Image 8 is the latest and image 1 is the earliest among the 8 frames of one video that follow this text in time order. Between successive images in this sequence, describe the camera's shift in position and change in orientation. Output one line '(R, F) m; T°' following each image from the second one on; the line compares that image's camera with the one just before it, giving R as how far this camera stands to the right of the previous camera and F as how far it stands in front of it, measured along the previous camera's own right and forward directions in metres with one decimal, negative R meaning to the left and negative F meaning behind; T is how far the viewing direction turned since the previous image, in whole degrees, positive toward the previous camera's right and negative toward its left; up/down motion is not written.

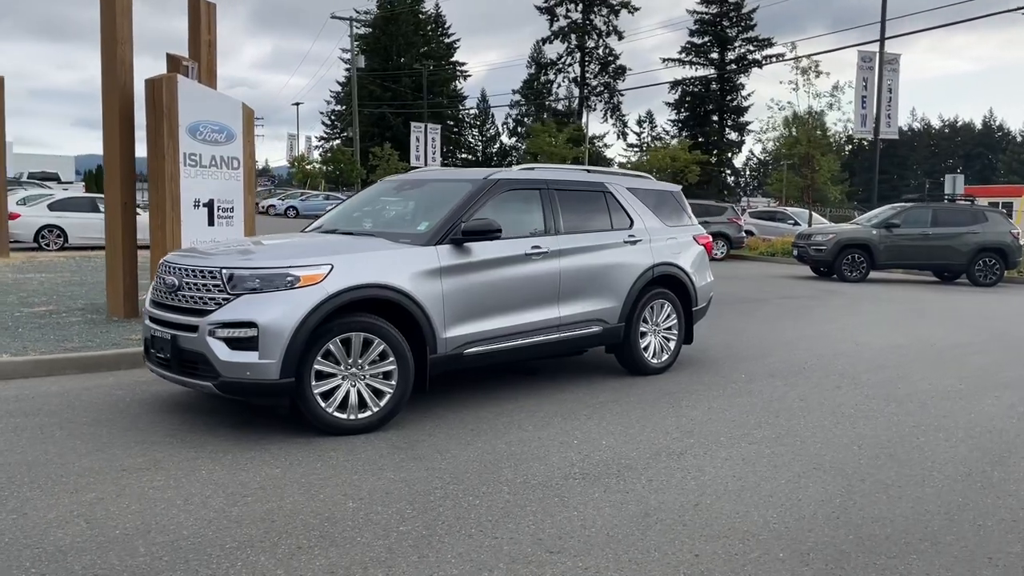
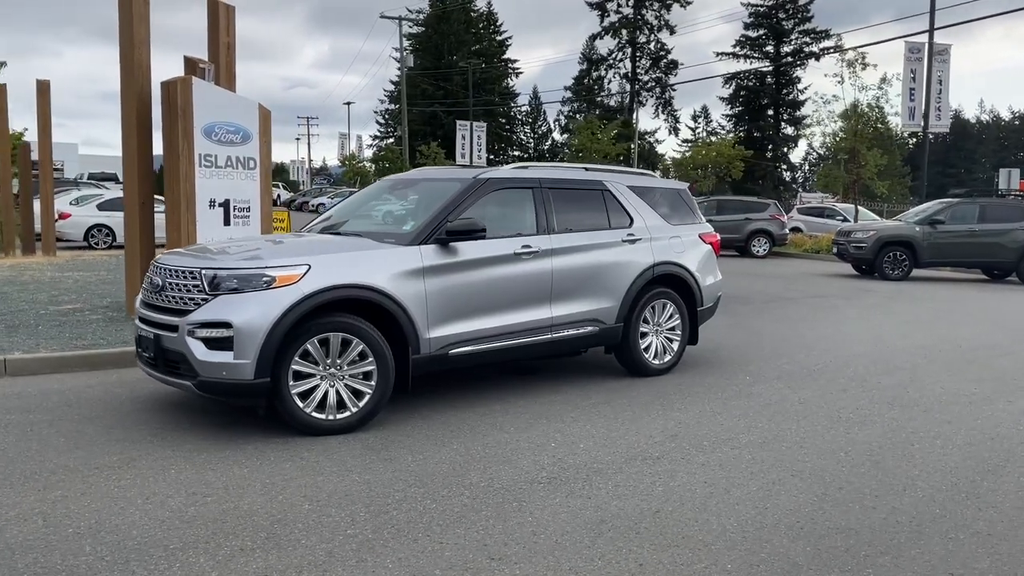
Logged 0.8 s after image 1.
(+0.5, +0.1) m; -4°
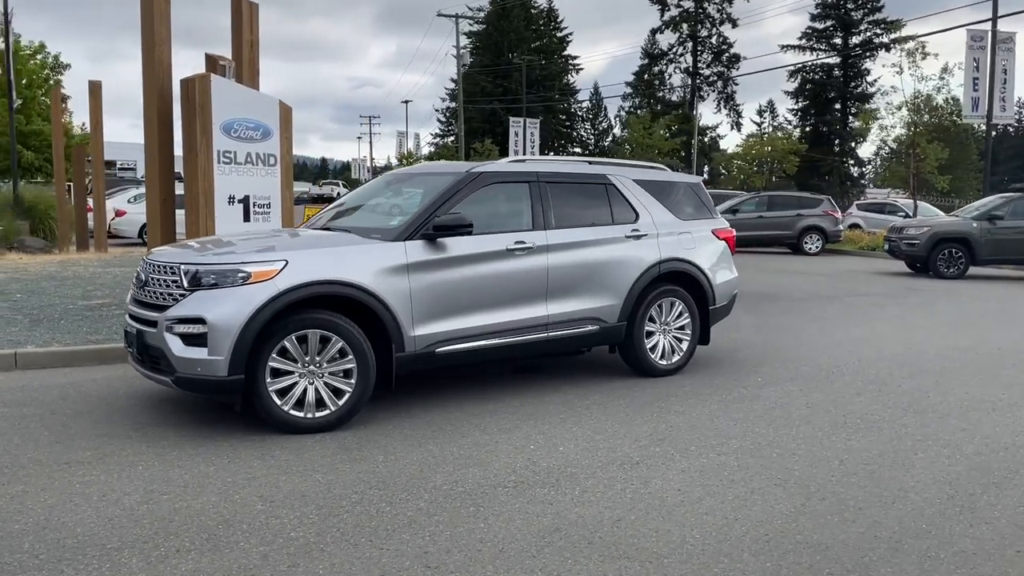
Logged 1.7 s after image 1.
(+0.5, +0.2) m; -4°
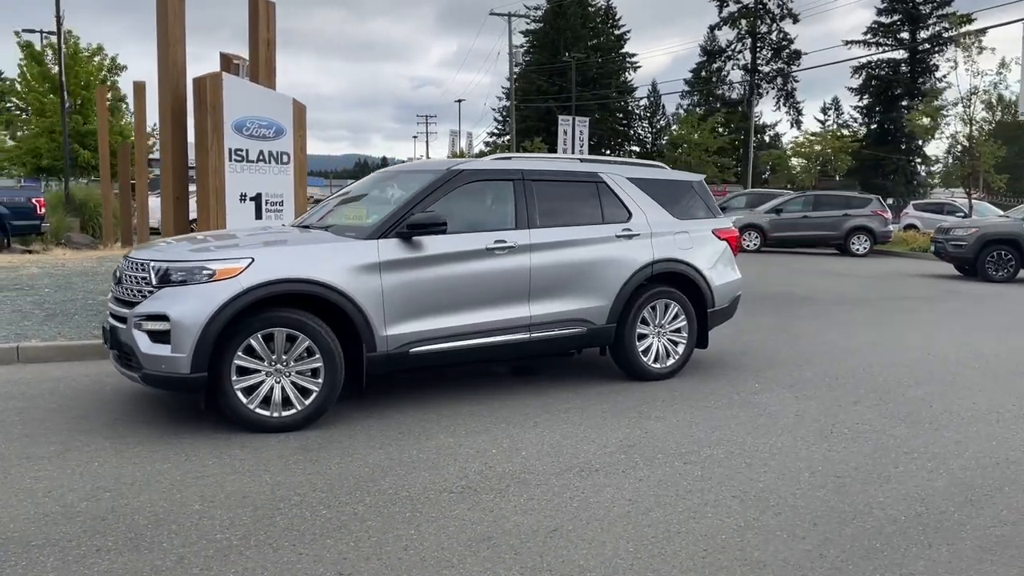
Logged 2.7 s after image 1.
(+0.6, +0.2) m; -4°
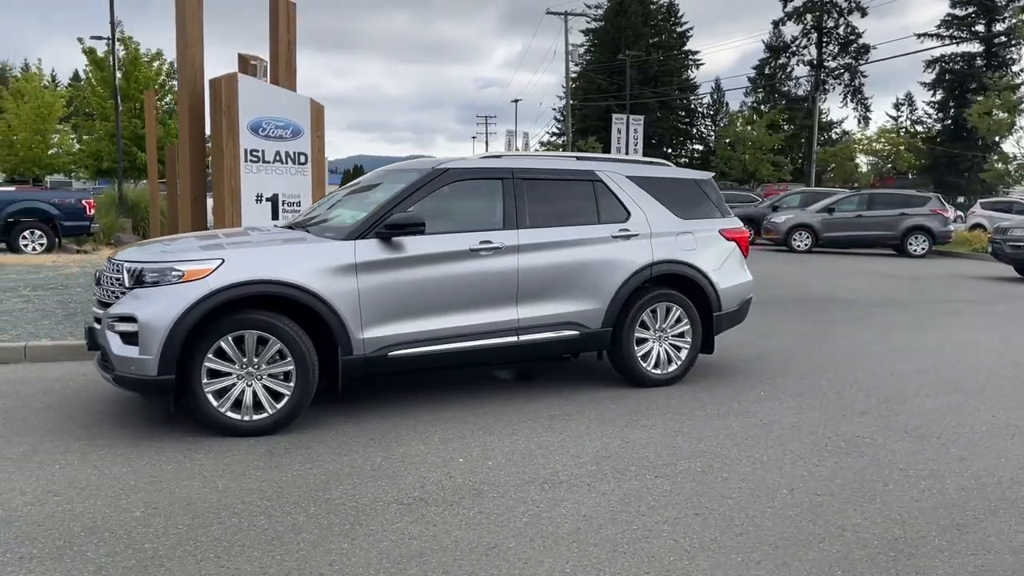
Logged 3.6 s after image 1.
(+0.6, +0.2) m; -4°
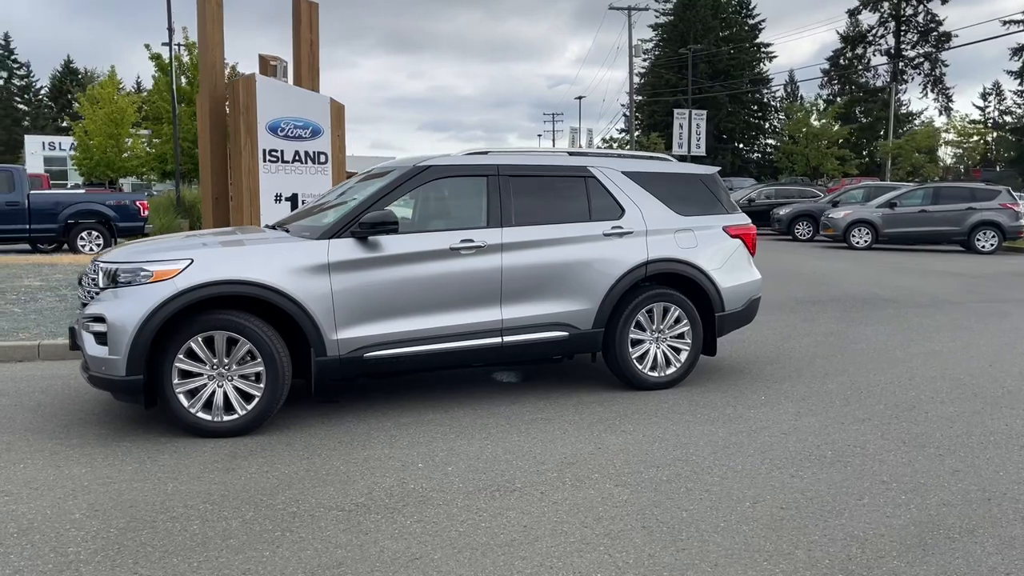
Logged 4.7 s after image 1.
(+0.6, +0.2) m; -5°
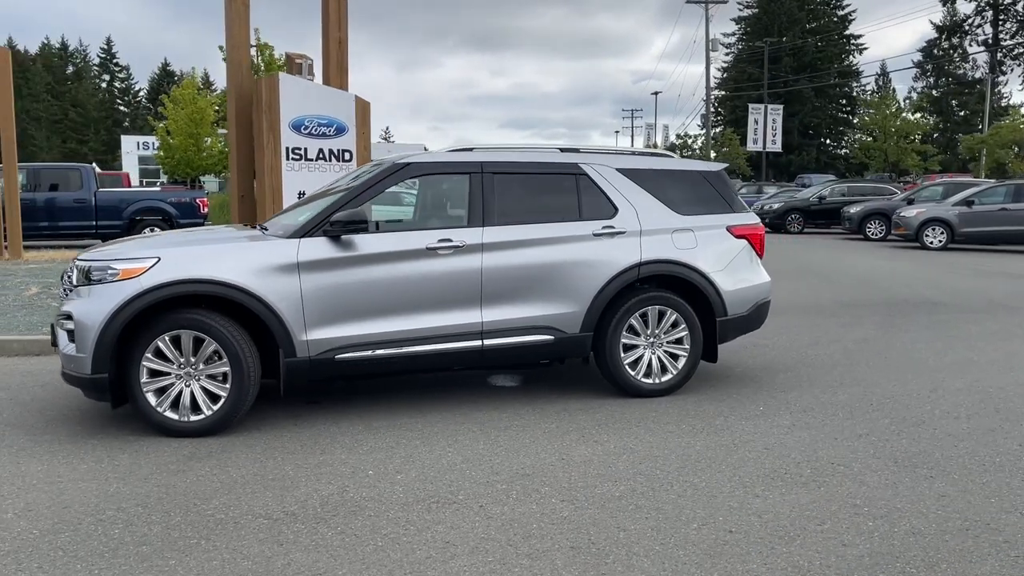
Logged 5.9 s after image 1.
(+0.7, +0.3) m; -5°
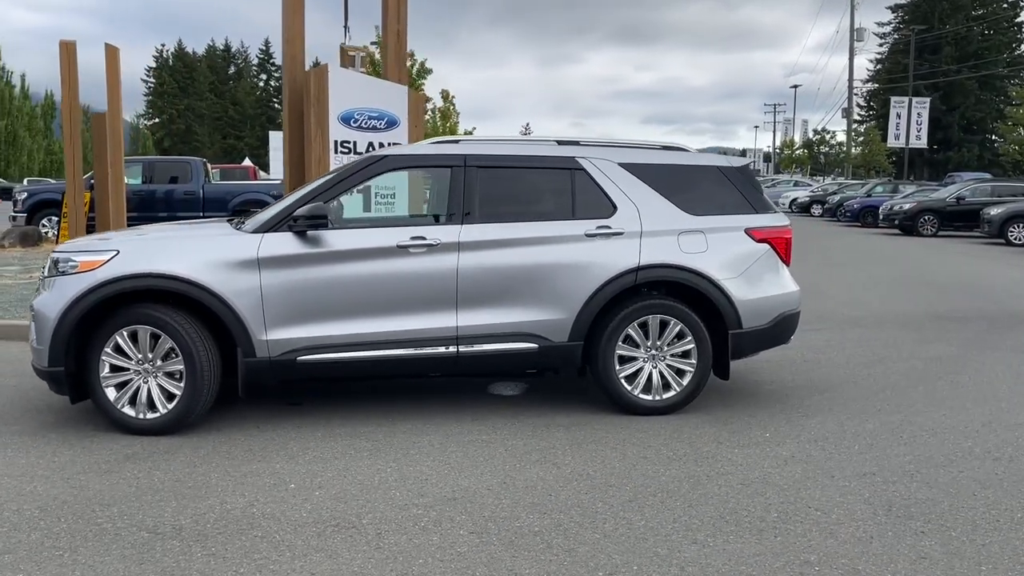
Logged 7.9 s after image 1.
(+1.0, +0.6) m; -9°
